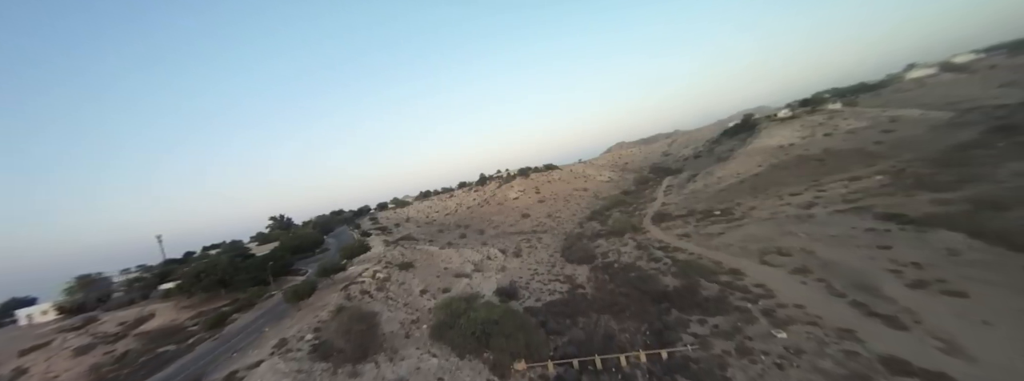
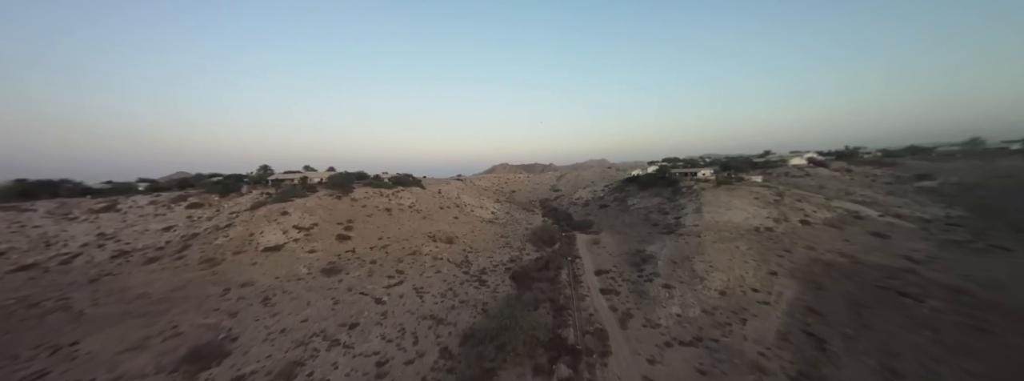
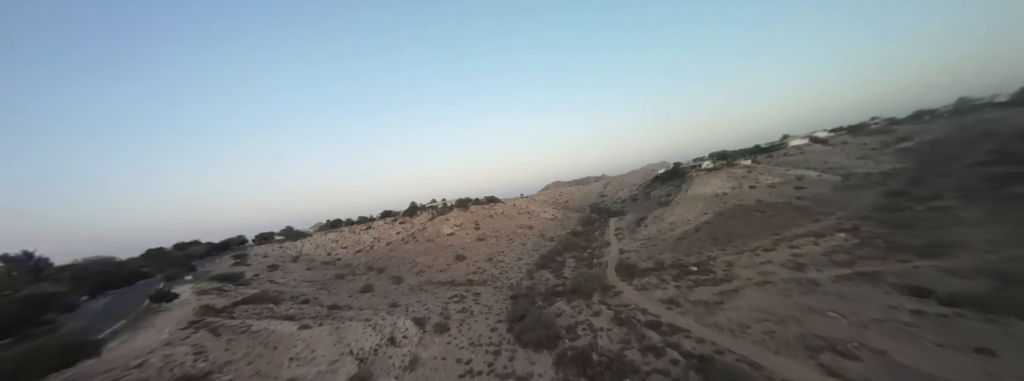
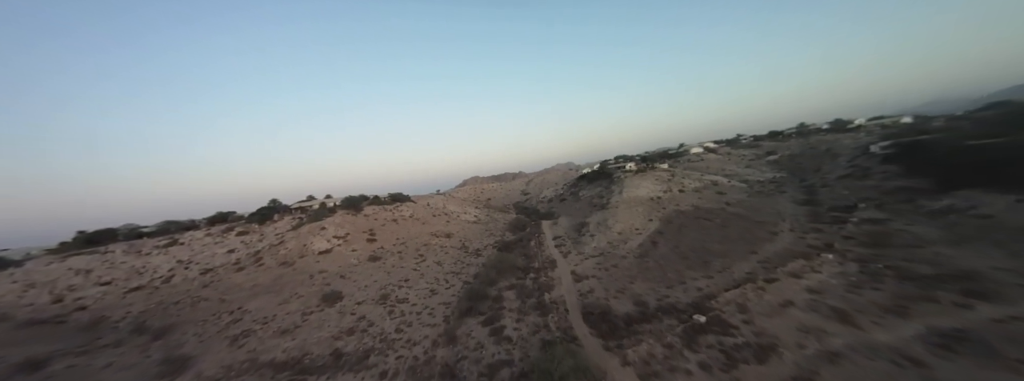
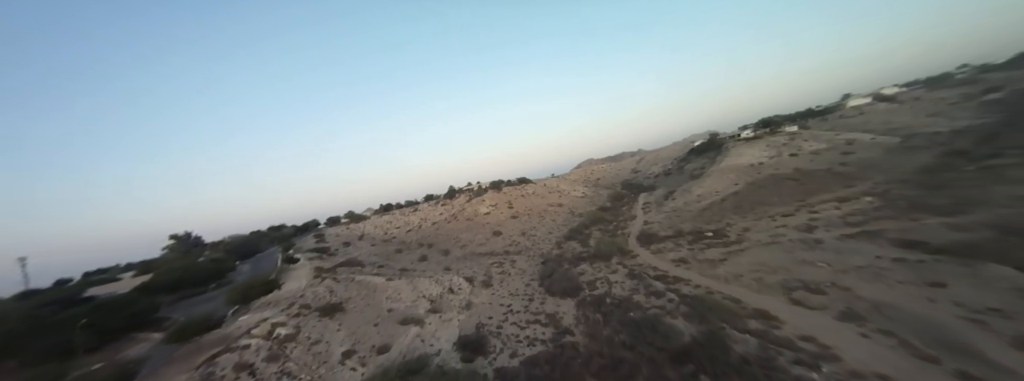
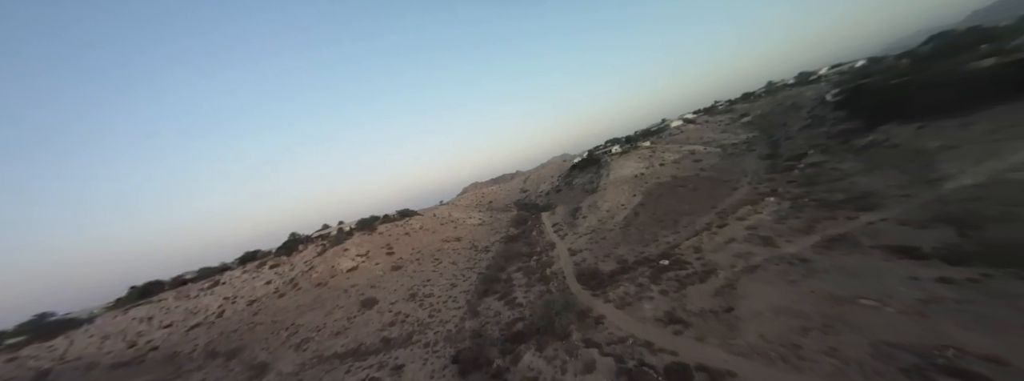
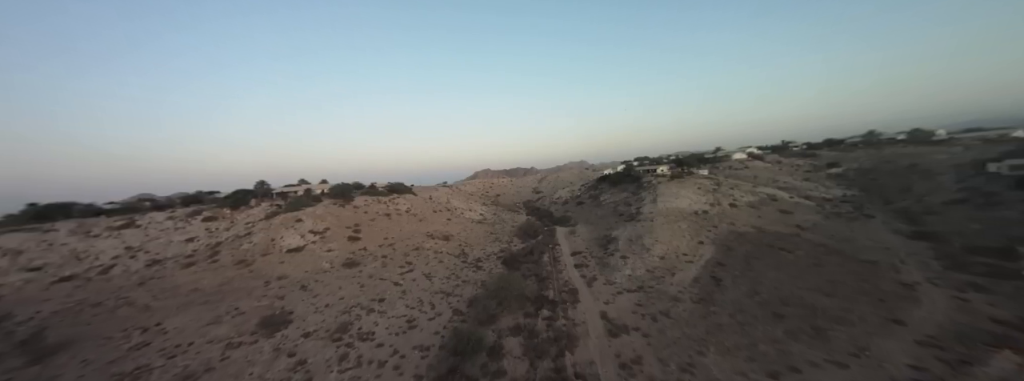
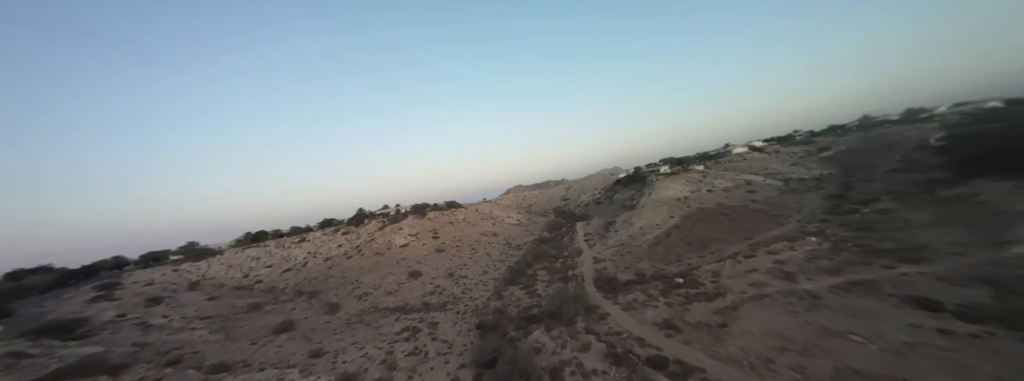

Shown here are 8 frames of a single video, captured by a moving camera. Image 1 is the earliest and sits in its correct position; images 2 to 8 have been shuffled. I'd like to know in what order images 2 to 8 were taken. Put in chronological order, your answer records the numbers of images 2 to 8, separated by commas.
5, 3, 8, 6, 4, 7, 2
